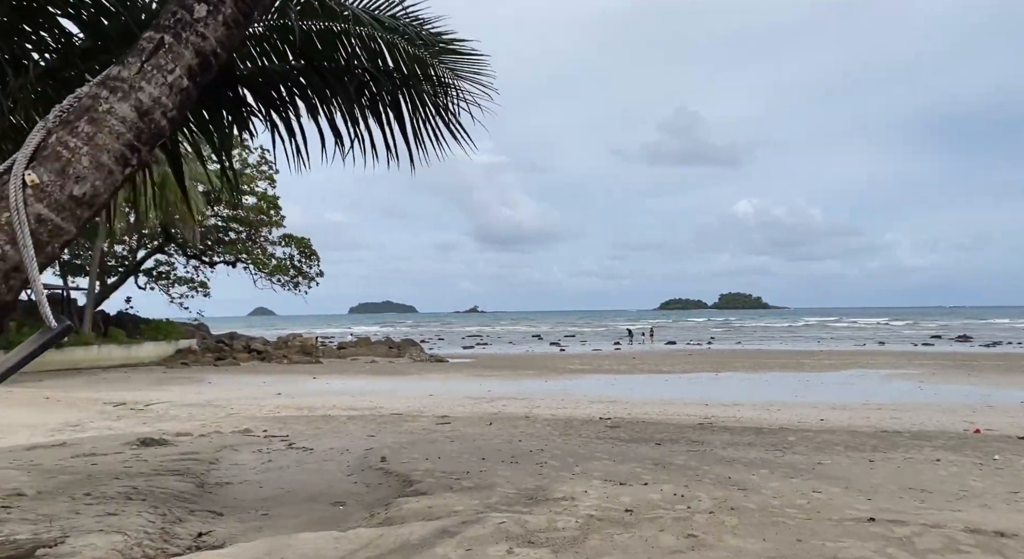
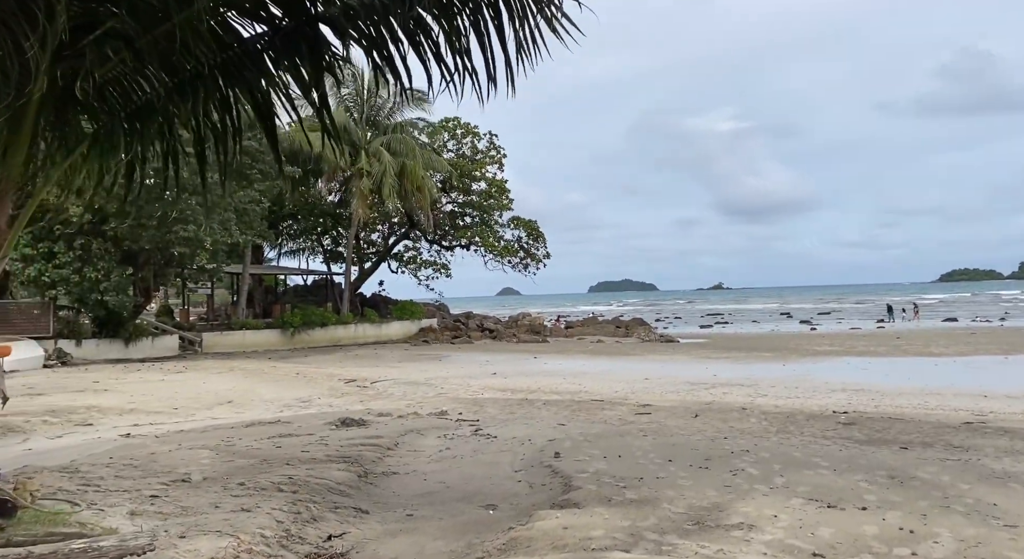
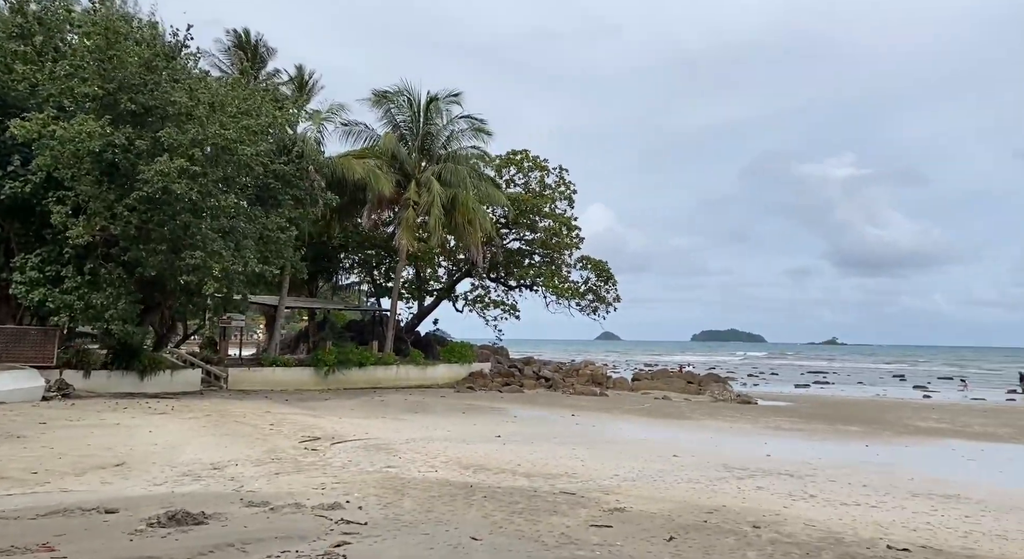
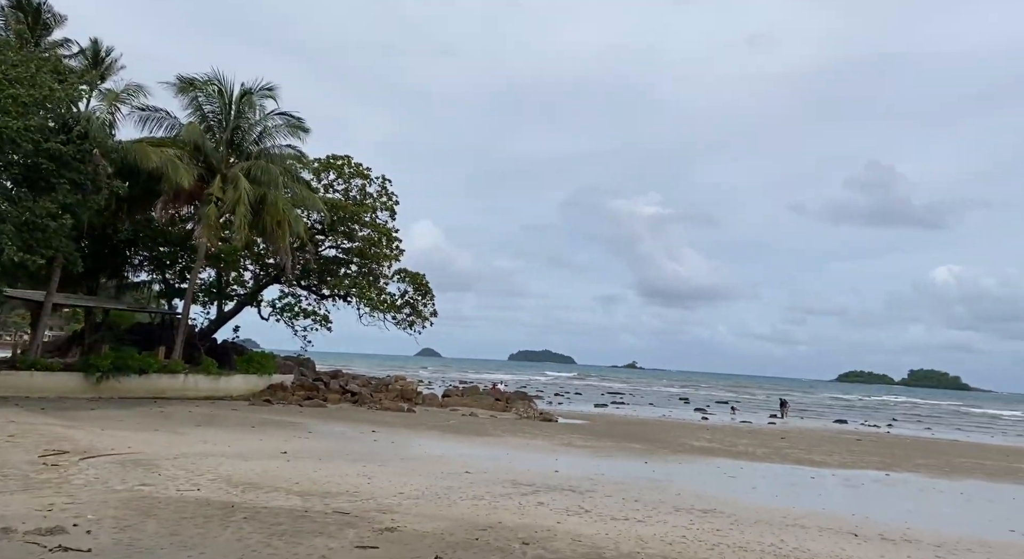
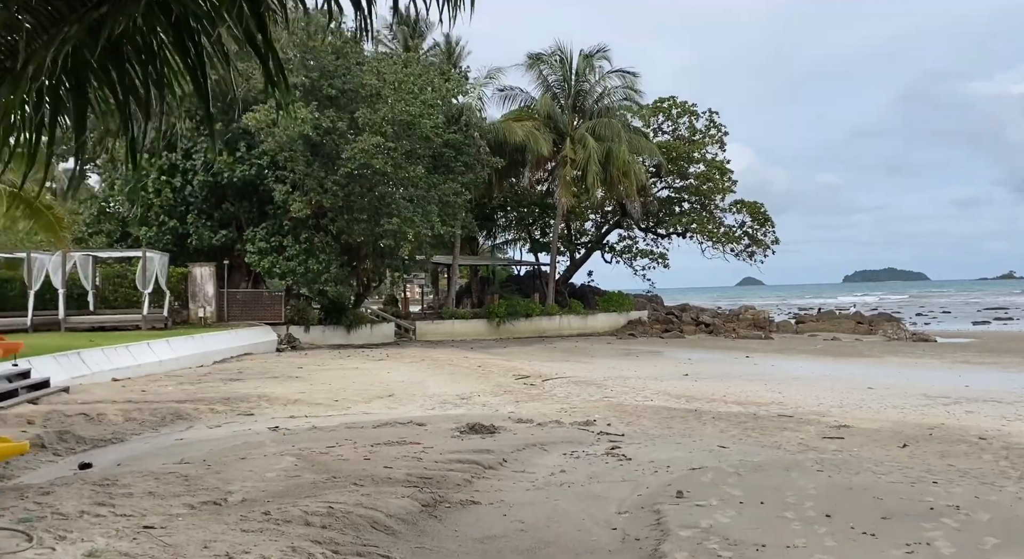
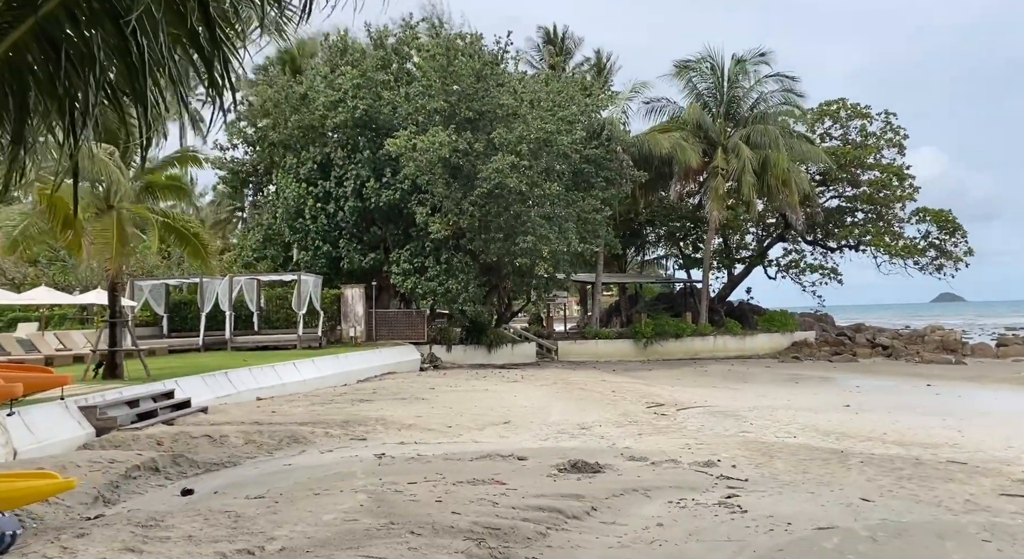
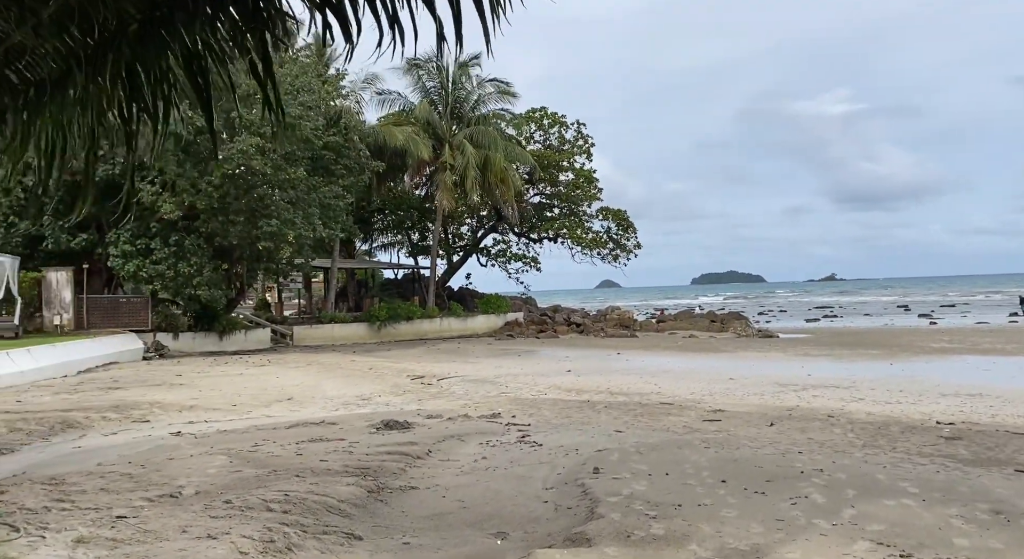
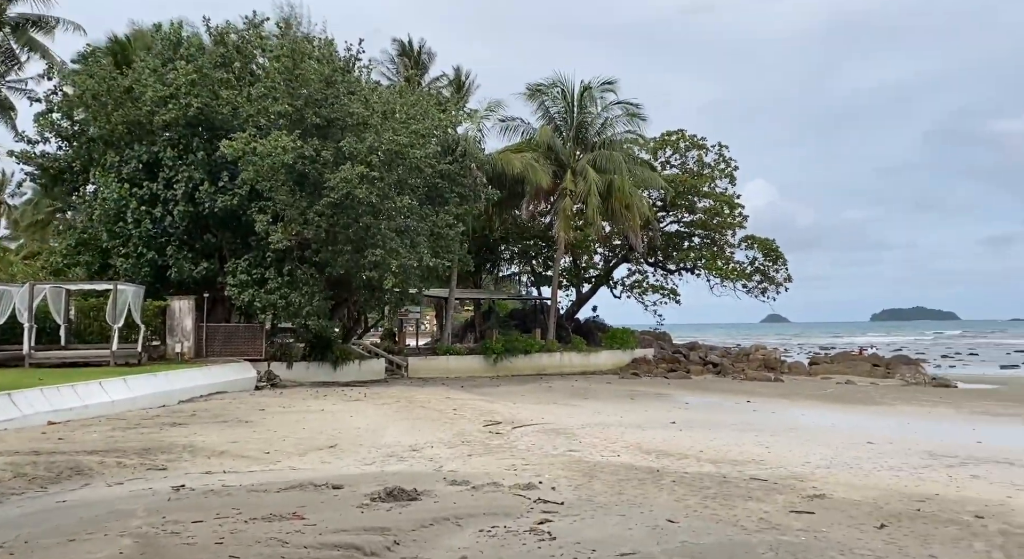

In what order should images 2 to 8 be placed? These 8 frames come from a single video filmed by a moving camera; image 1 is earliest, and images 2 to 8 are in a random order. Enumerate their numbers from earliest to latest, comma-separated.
2, 7, 5, 6, 8, 3, 4
